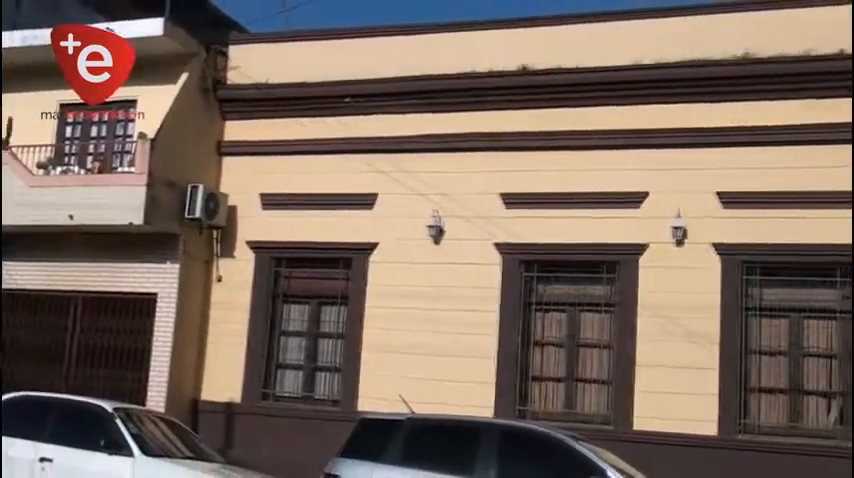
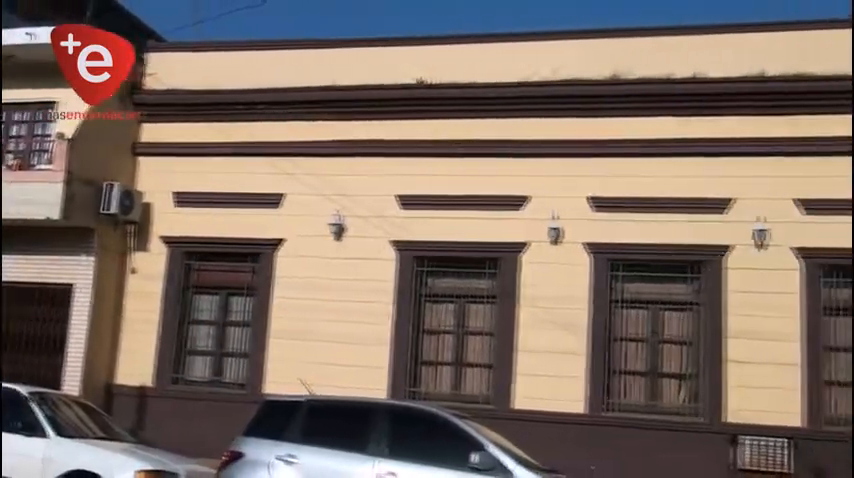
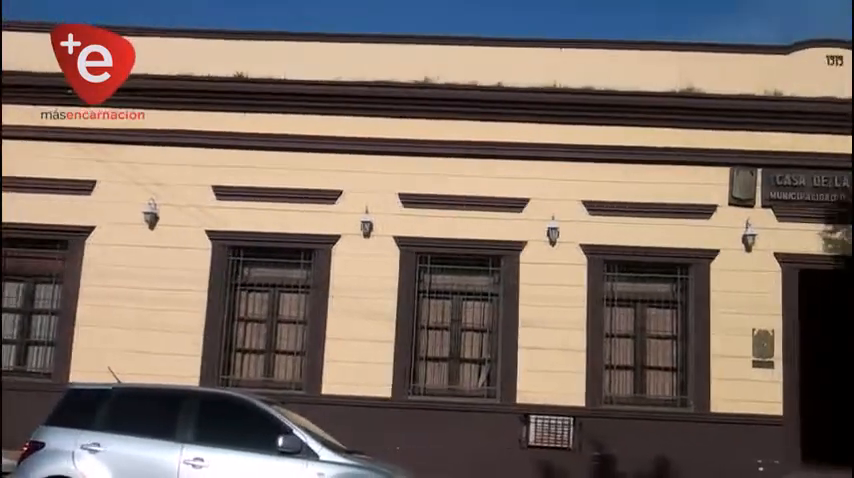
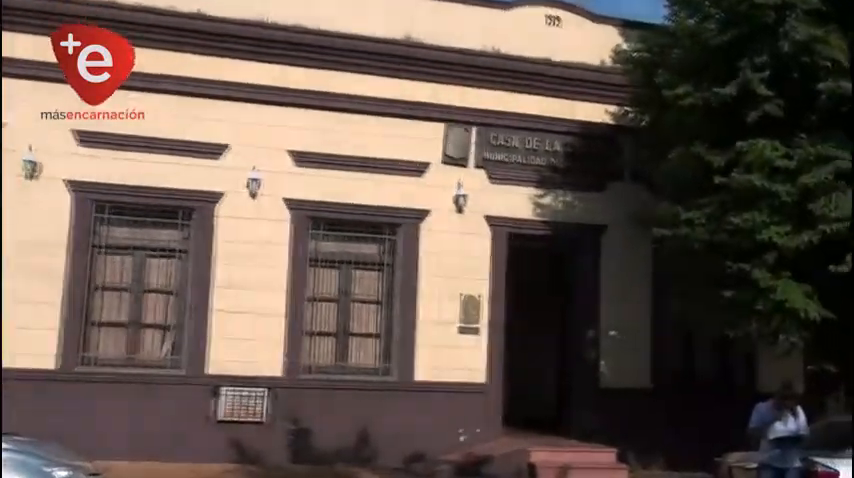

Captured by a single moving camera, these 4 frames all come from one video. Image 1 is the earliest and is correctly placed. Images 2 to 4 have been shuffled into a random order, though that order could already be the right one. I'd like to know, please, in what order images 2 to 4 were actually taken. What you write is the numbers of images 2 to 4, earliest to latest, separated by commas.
2, 3, 4
